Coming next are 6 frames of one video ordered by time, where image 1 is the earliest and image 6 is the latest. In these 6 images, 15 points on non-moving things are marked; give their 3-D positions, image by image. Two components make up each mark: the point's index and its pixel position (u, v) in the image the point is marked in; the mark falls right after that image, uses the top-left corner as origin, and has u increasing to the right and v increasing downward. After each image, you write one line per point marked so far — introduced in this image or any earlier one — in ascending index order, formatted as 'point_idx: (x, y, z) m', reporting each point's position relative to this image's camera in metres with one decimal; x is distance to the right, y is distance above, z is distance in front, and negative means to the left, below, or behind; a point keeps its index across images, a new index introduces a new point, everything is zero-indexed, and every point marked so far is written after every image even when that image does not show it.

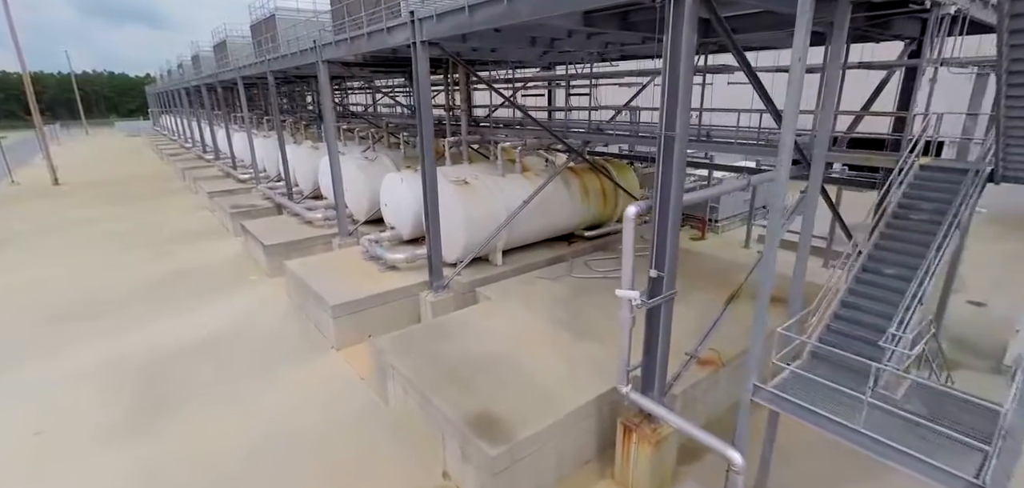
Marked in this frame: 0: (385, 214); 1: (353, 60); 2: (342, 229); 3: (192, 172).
0: (-1.7, +0.4, +6.5) m
1: (-2.1, +2.4, +6.5) m
2: (-2.4, +0.2, +6.9) m
3: (-8.7, +1.9, +13.4) m
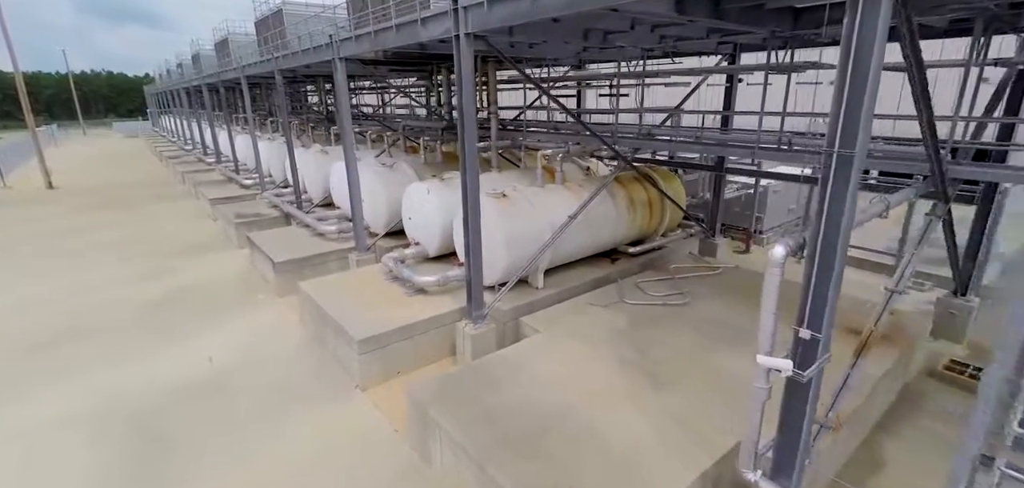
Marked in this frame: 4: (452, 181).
0: (-1.2, +0.2, +5.9) m
1: (-1.6, +2.2, +5.8) m
2: (-1.9, 0.0, +6.2) m
3: (-8.3, +1.7, +12.8) m
4: (-0.7, +0.7, +5.8) m
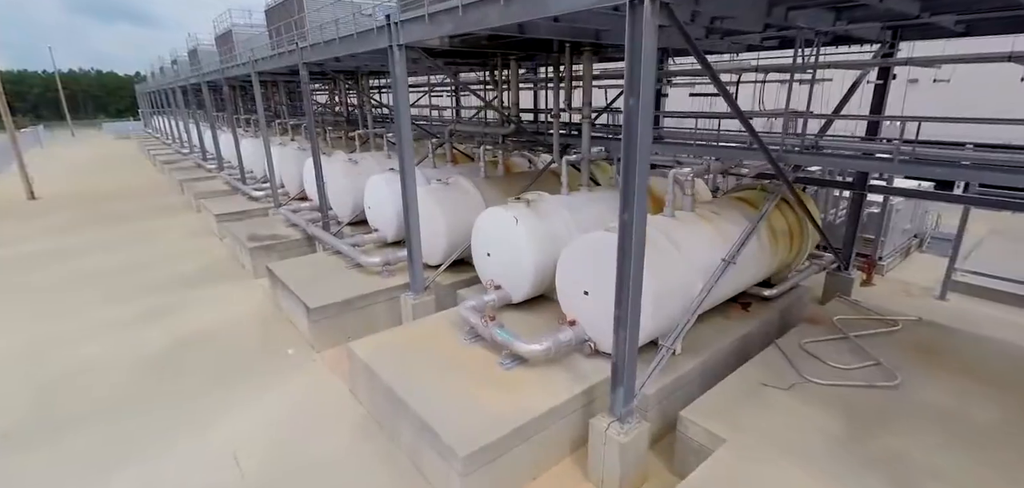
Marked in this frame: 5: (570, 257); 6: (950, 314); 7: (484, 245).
0: (-0.3, -0.2, +4.6) m
1: (-0.7, +1.8, +4.5) m
2: (-1.0, -0.4, +4.9) m
3: (-7.4, +1.3, +11.4) m
4: (+0.3, +0.3, +4.5) m
5: (+0.4, -0.1, +3.7) m
6: (+4.9, -0.8, +5.5) m
7: (-0.2, 0.0, +4.5) m
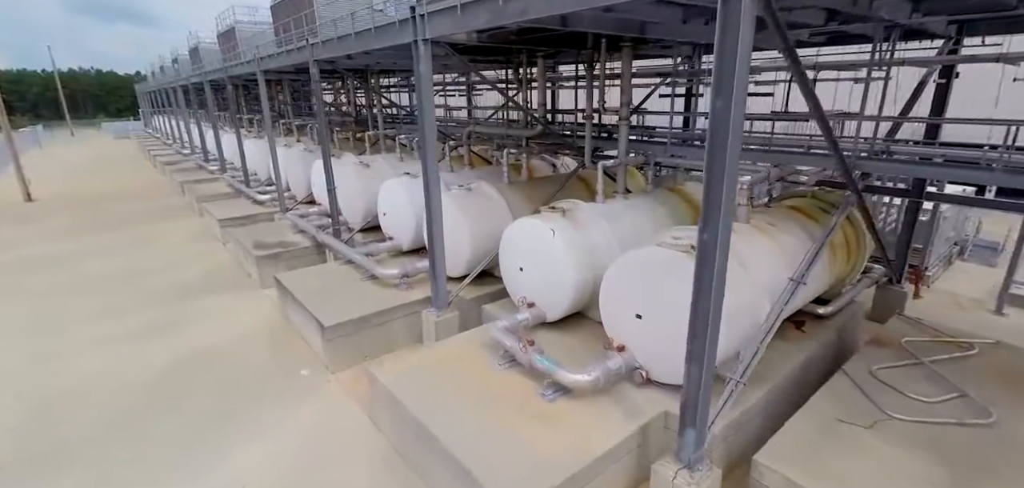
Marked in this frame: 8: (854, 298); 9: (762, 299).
0: (0.0, -0.3, +4.2) m
1: (-0.4, +1.7, +4.1) m
2: (-0.7, -0.5, +4.5) m
3: (-7.1, +1.2, +11.0) m
4: (+0.6, +0.2, +4.1) m
5: (+0.7, -0.2, +3.4) m
6: (+5.2, -0.9, +5.1) m
7: (0.0, -0.1, +4.1) m
8: (+3.0, -0.5, +4.4) m
9: (+1.6, -0.4, +3.2) m
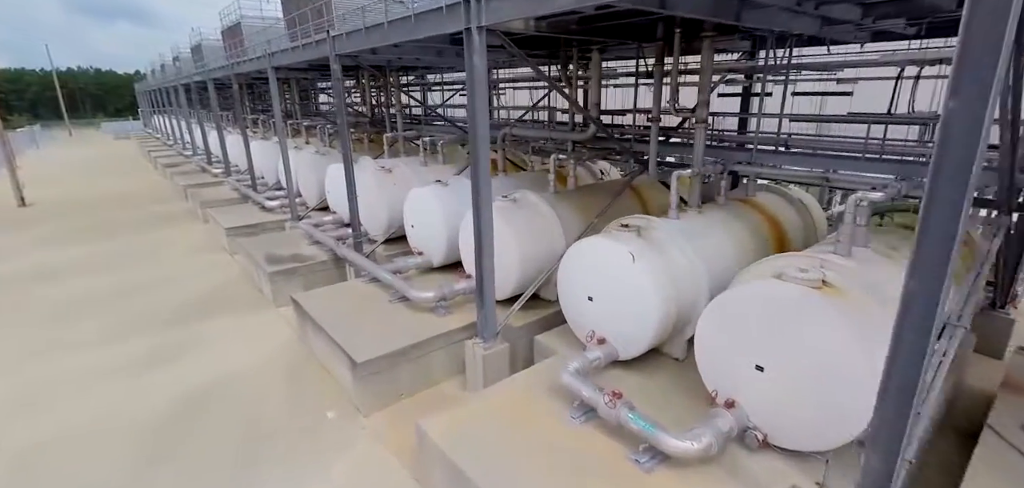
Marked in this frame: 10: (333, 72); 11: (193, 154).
0: (+0.5, -0.5, +3.6) m
1: (+0.1, +1.6, +3.5) m
2: (-0.2, -0.7, +3.9) m
3: (-6.7, +1.1, +10.4) m
4: (+1.0, +0.1, +3.5) m
5: (+1.2, -0.4, +2.8) m
6: (+5.7, -1.1, +4.5) m
7: (+0.5, -0.3, +3.5) m
8: (+3.5, -0.7, +3.7) m
9: (+2.1, -0.5, +2.6) m
10: (-1.9, +1.9, +5.3) m
11: (-10.0, +2.8, +15.3) m
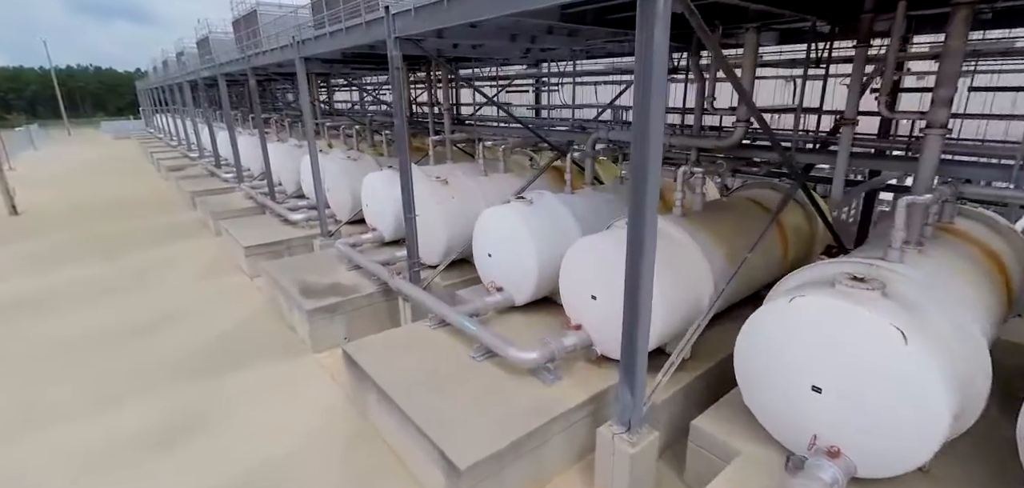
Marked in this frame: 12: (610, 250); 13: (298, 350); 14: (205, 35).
0: (+1.4, -0.8, +2.5) m
1: (+1.0, +1.3, +2.4) m
2: (+0.7, -1.0, +2.8) m
3: (-5.7, +0.8, +9.3) m
4: (+1.9, -0.2, +2.4) m
5: (+2.1, -0.7, +1.6) m
6: (+6.6, -1.4, +3.4) m
7: (+1.4, -0.6, +2.4) m
8: (+4.4, -1.0, +2.6) m
9: (+3.0, -0.8, +1.5) m
10: (-1.0, +1.6, +4.2) m
11: (-9.0, +2.6, +14.2) m
12: (+0.7, 0.0, +3.4) m
13: (-2.1, -1.0, +4.8) m
14: (-8.3, +5.7, +13.4) m
